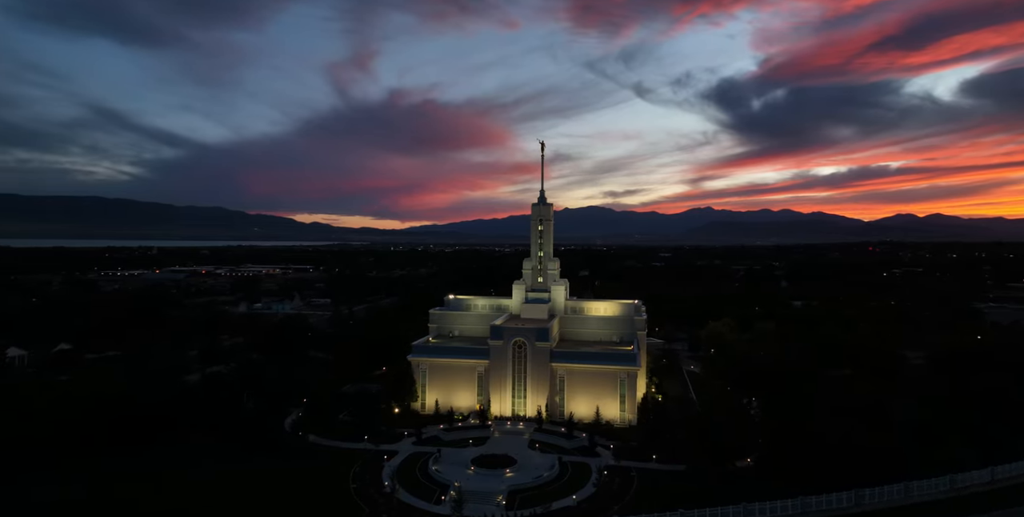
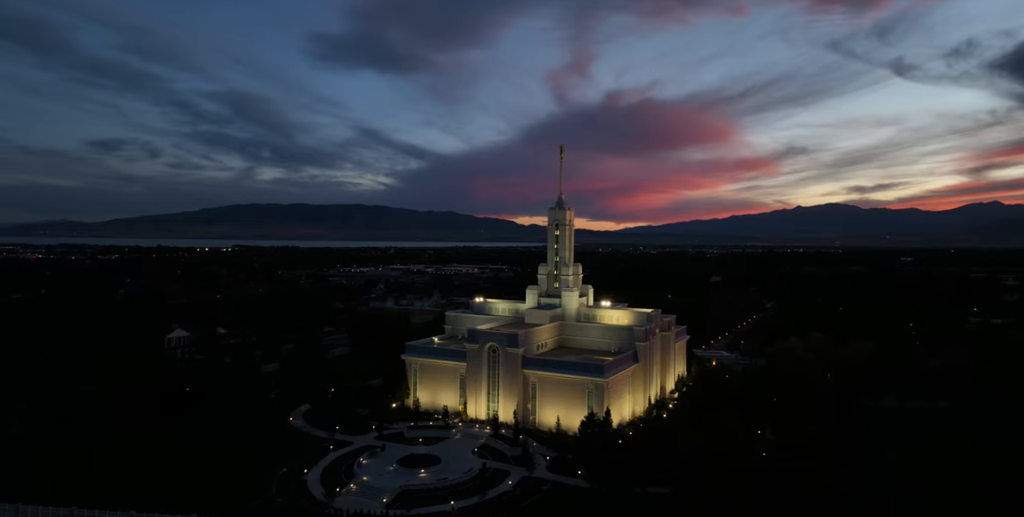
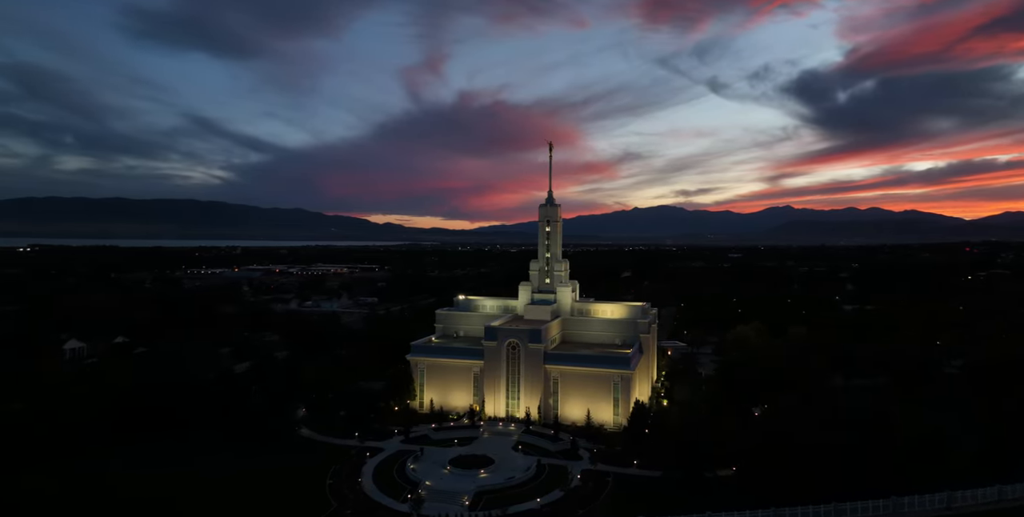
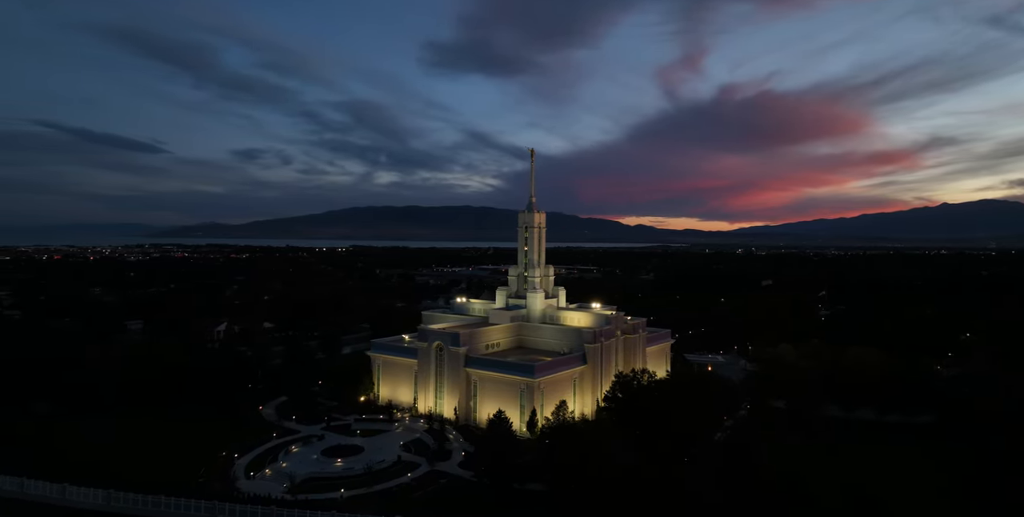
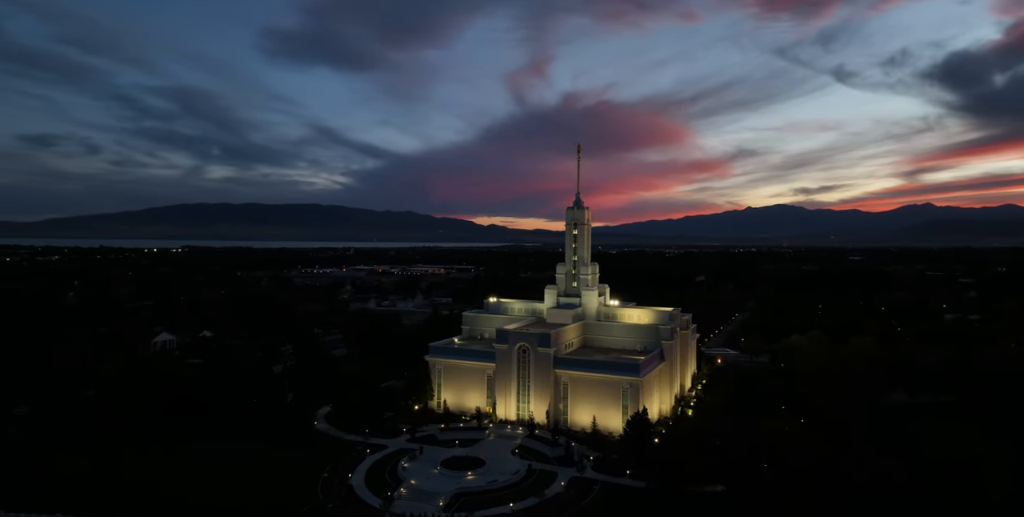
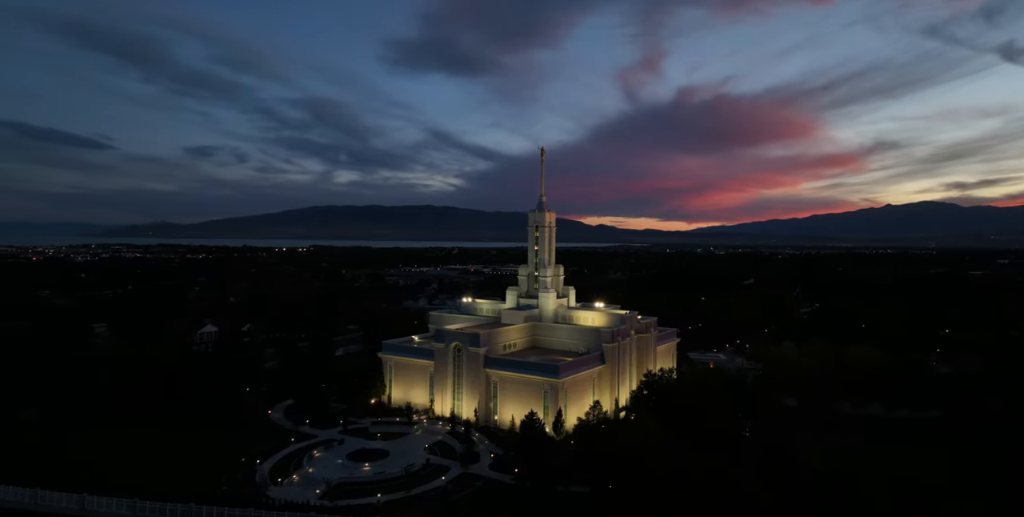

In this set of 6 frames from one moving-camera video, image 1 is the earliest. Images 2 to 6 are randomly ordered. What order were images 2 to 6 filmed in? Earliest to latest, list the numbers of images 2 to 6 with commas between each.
3, 5, 2, 6, 4
